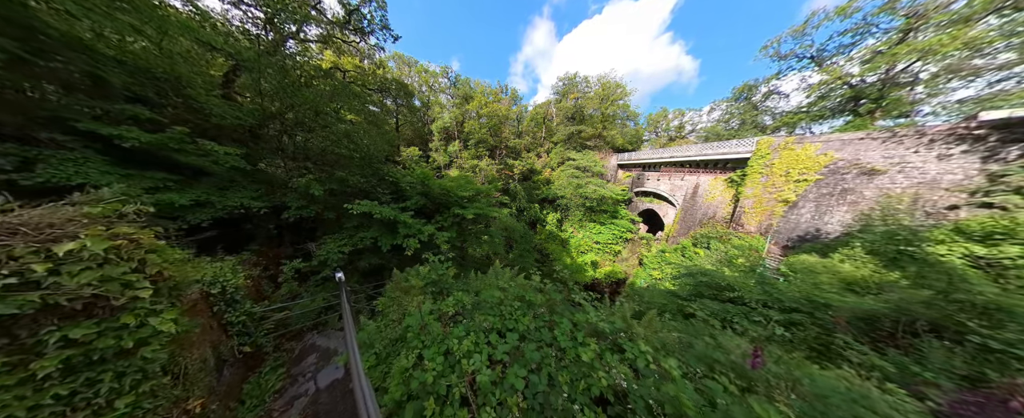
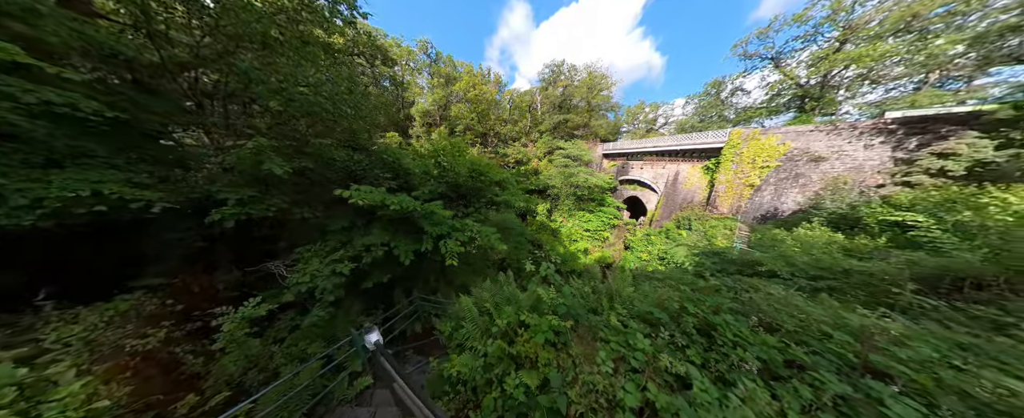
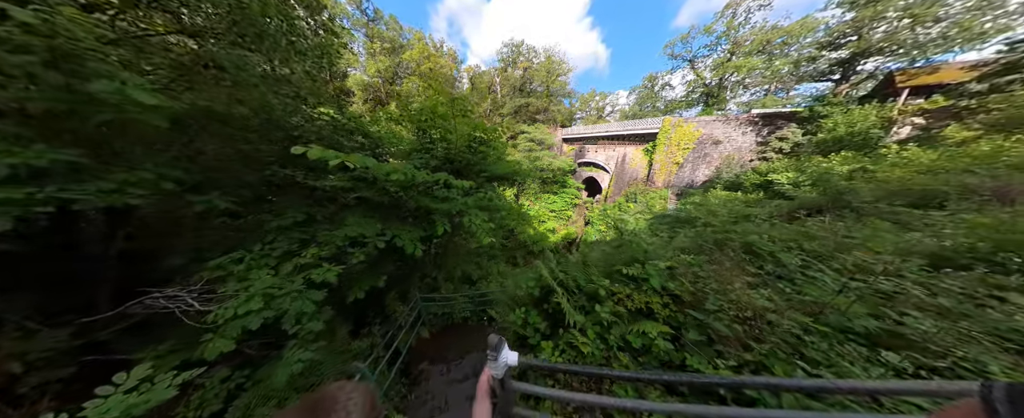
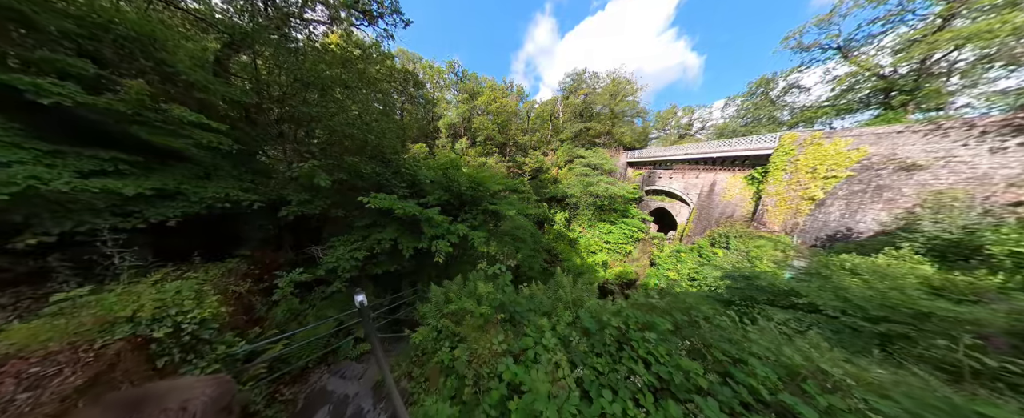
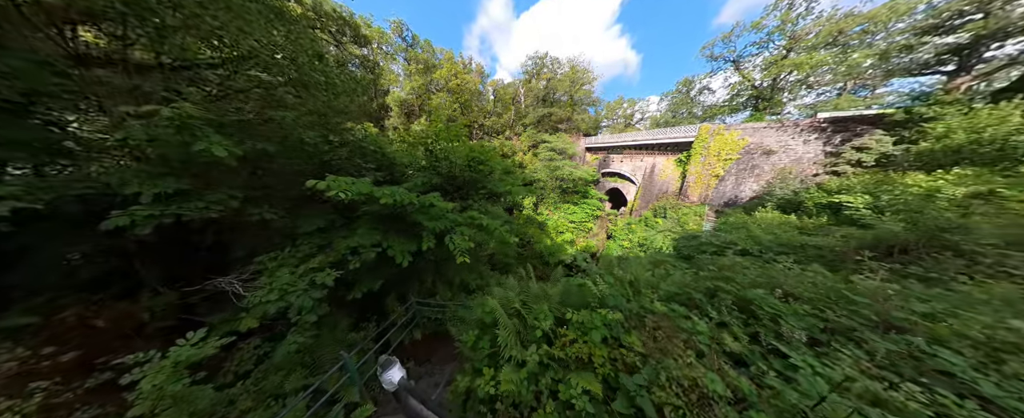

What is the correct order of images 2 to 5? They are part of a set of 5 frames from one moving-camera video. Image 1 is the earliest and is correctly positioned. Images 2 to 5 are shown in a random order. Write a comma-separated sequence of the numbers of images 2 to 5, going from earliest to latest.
4, 2, 5, 3
